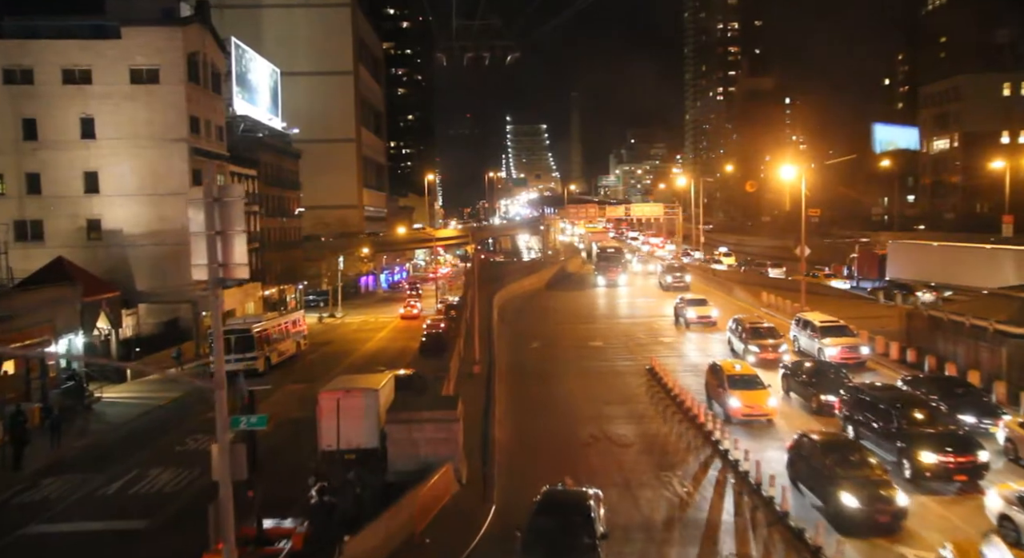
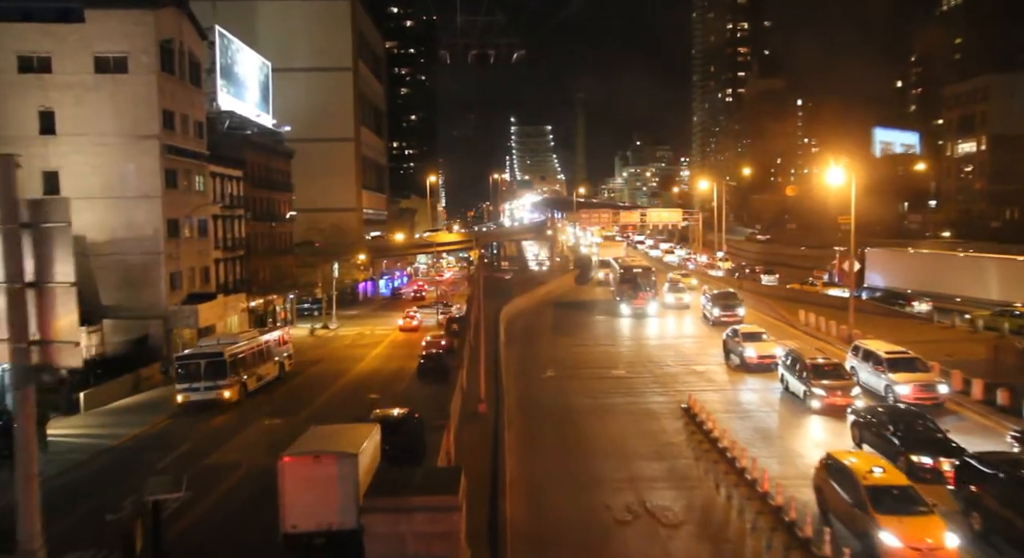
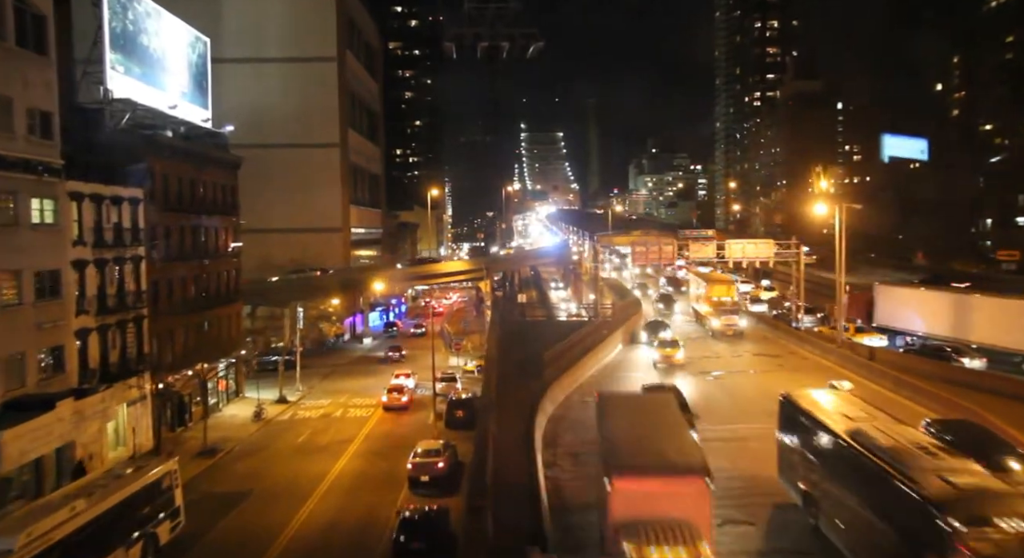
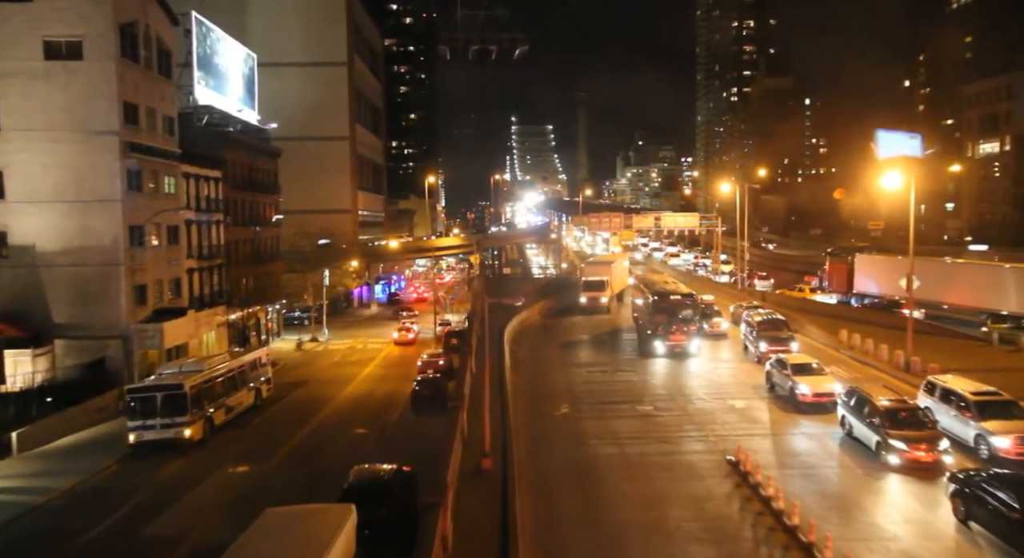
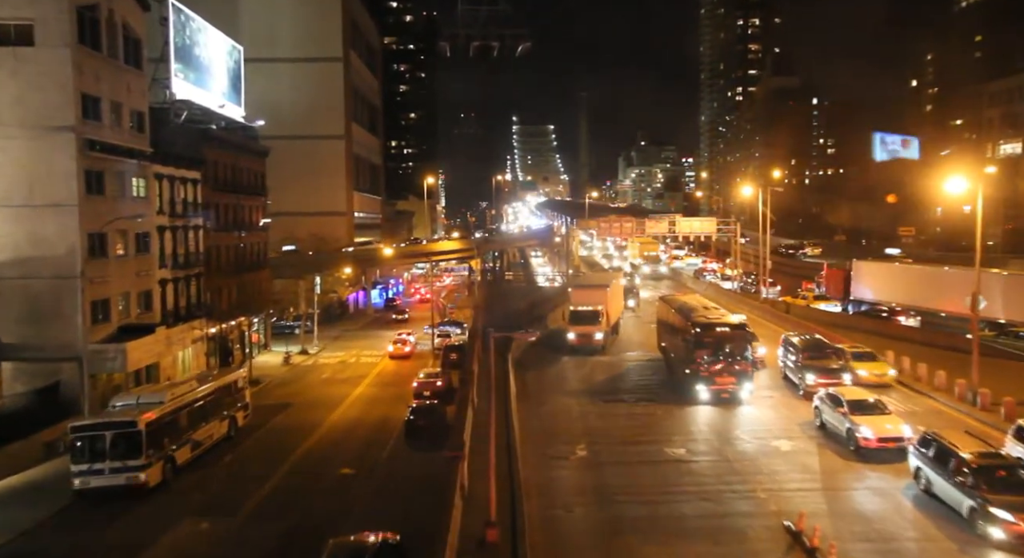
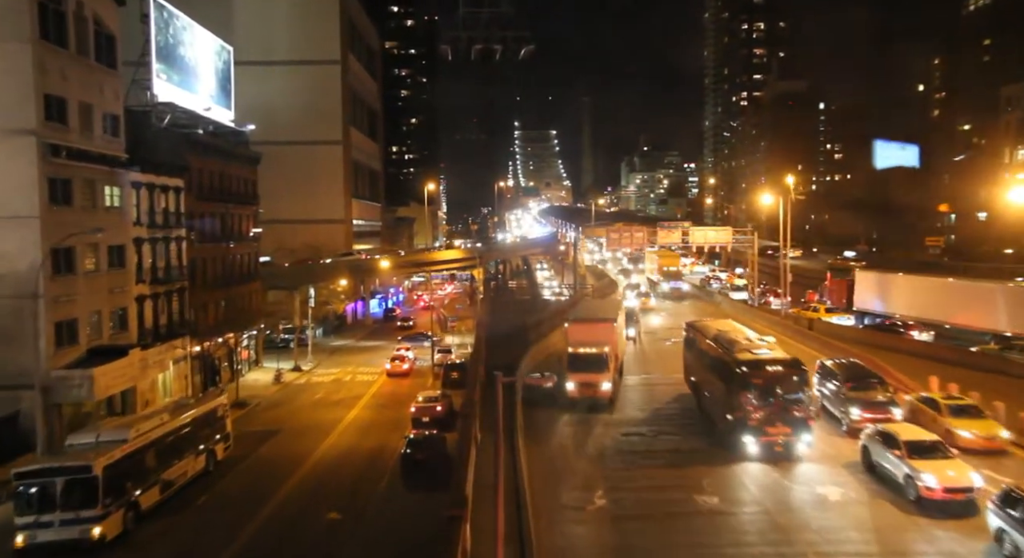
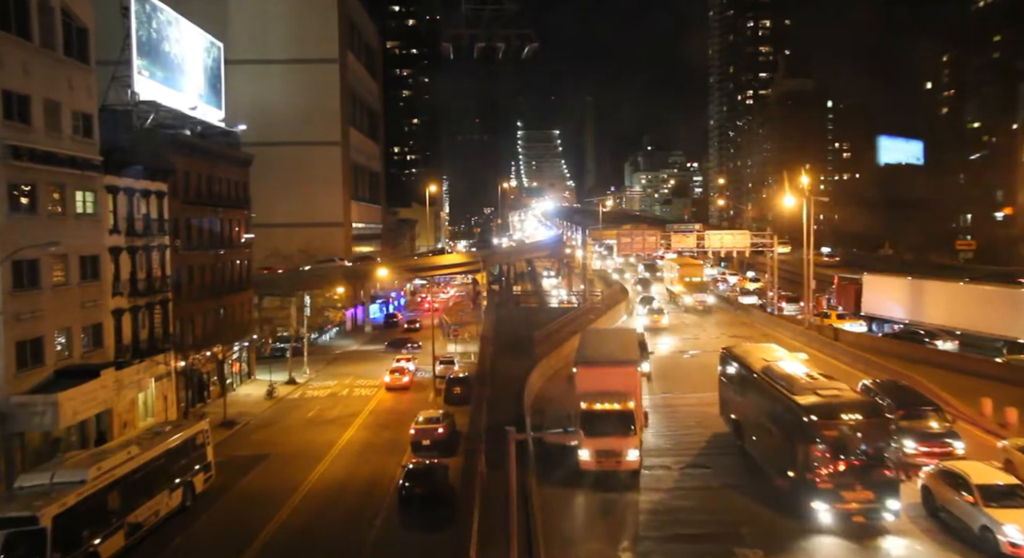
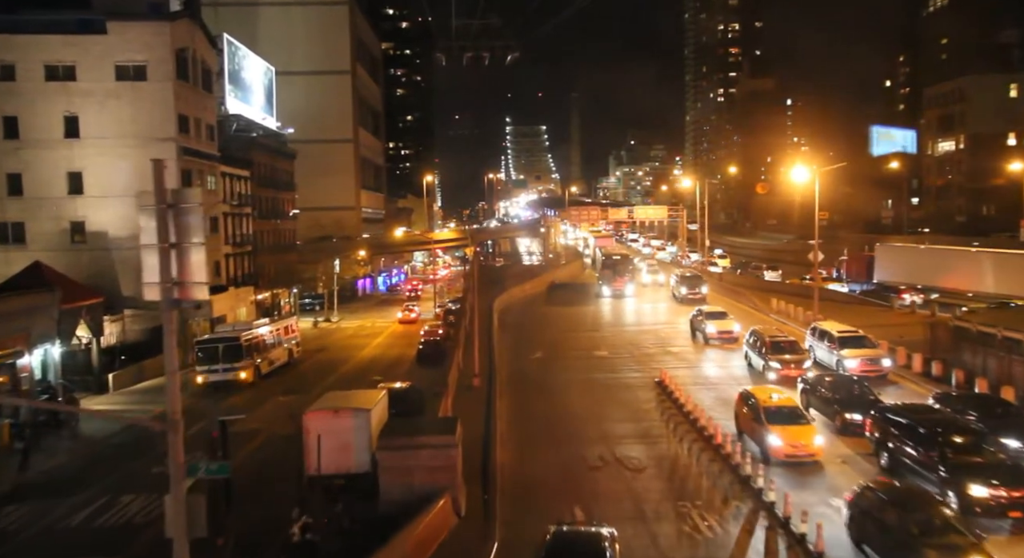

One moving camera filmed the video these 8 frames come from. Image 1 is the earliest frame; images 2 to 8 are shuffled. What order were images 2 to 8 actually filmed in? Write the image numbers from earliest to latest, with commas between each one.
8, 2, 4, 5, 6, 7, 3
